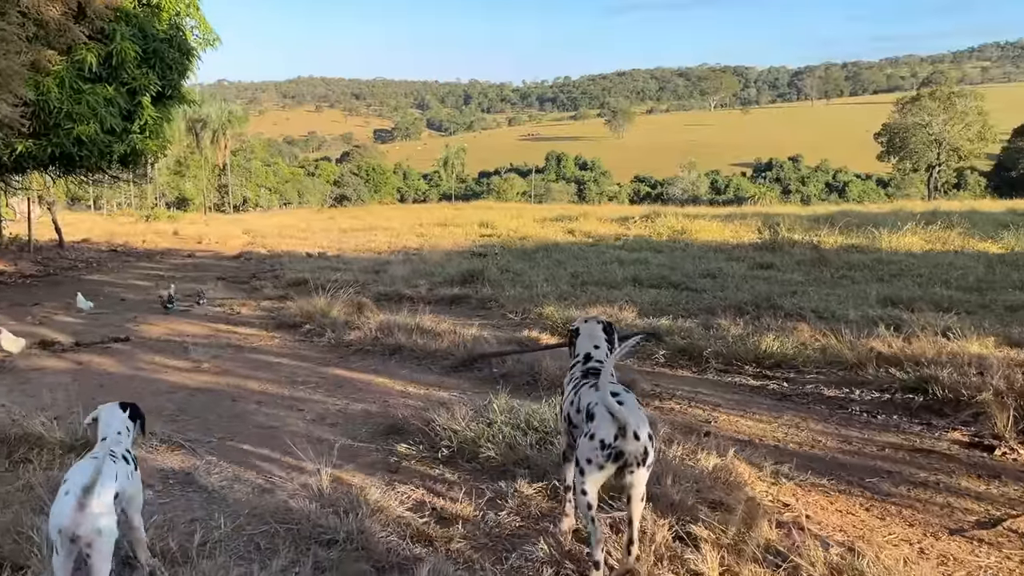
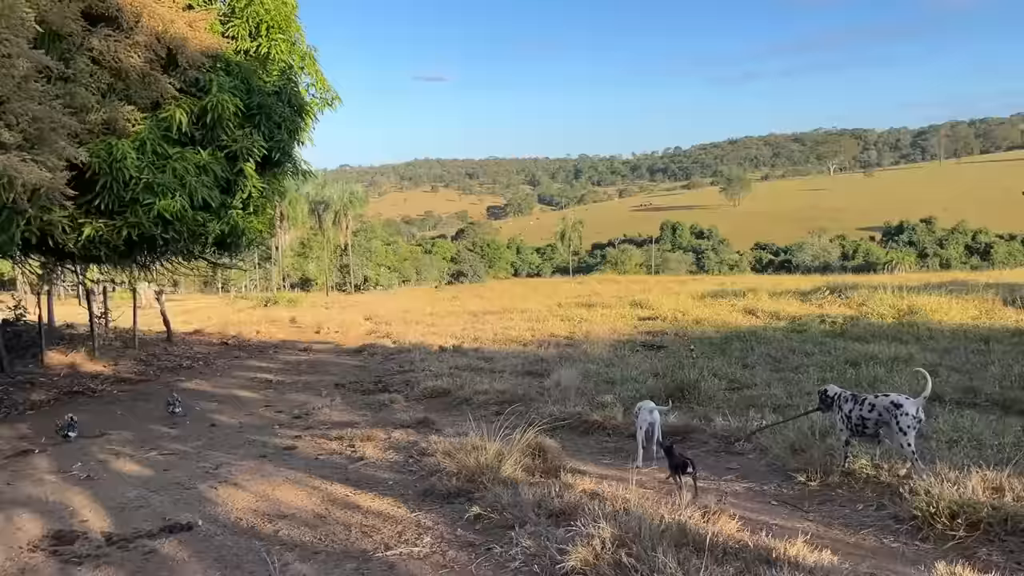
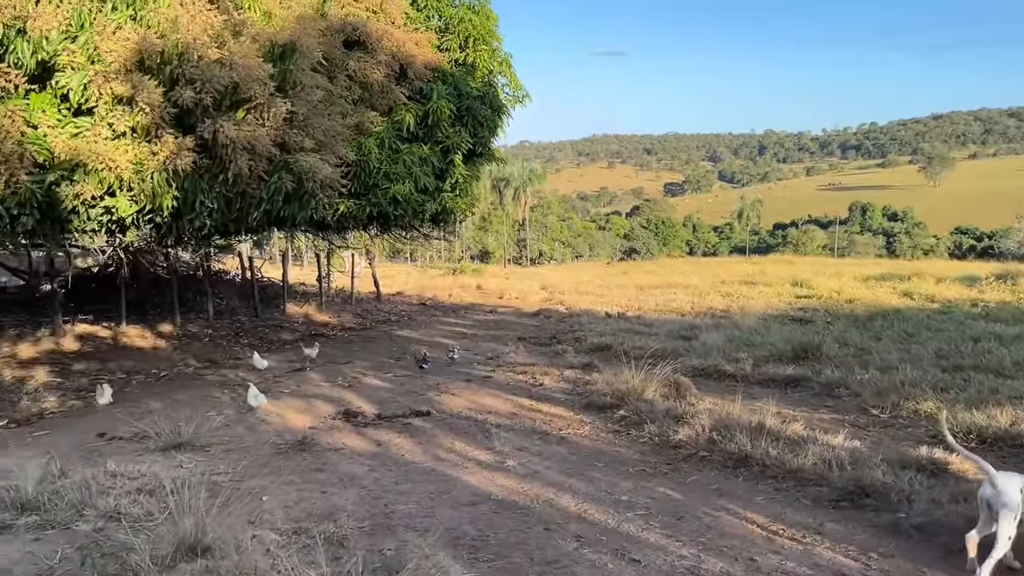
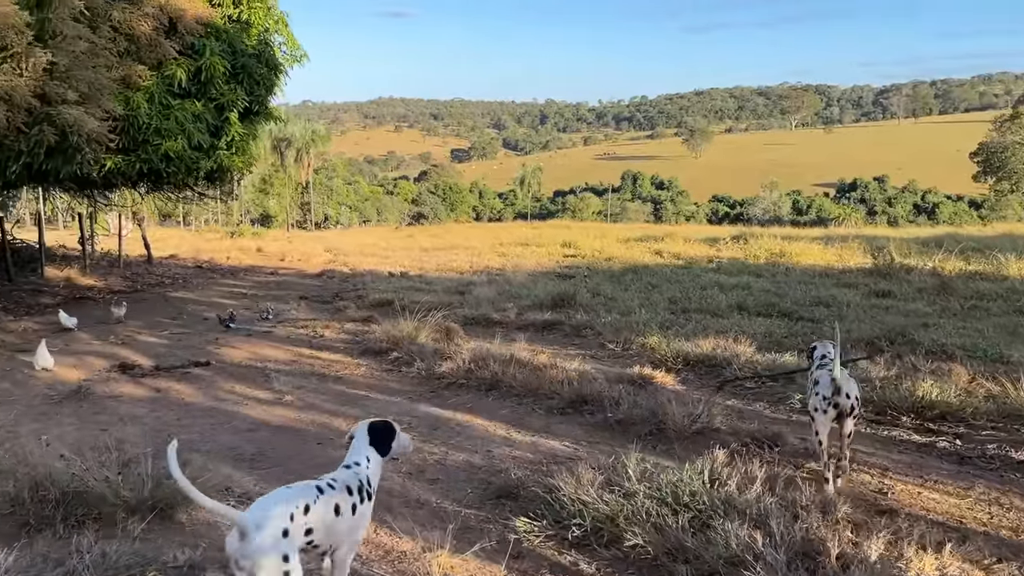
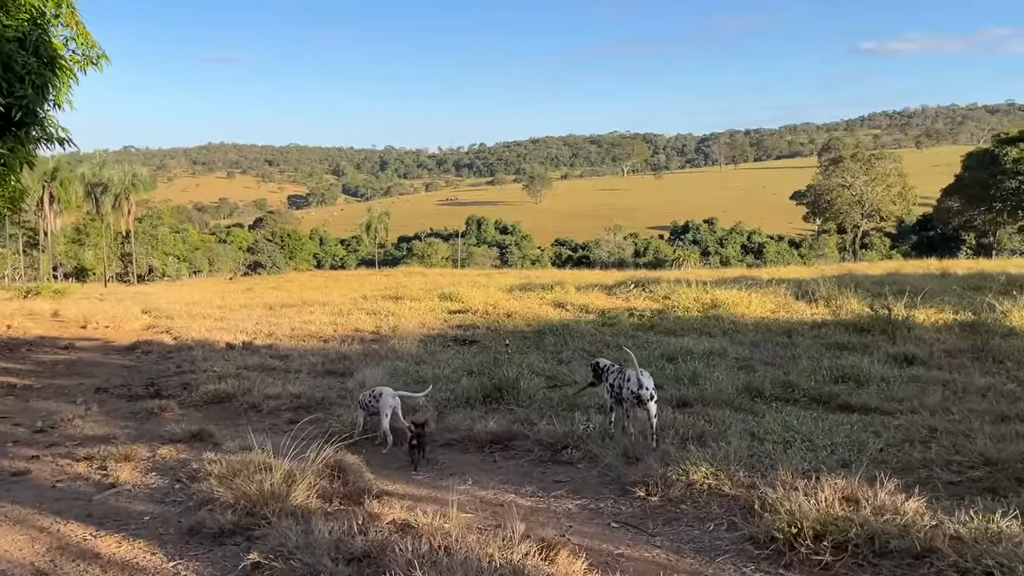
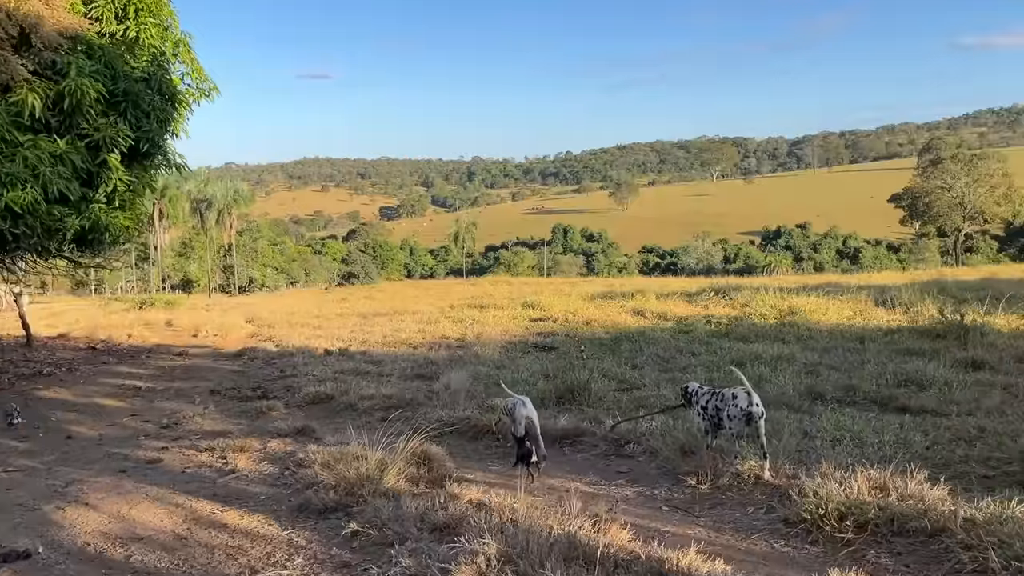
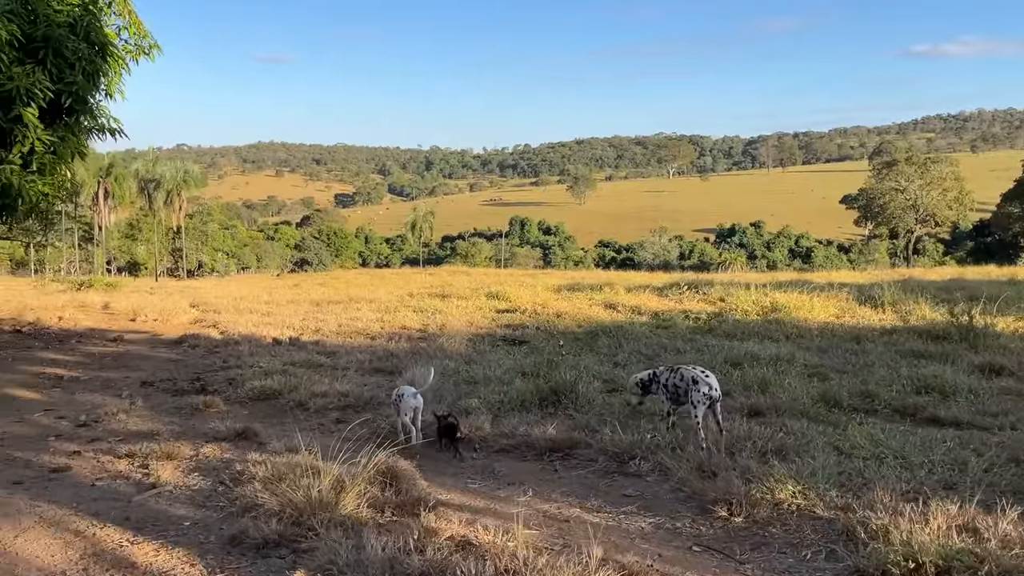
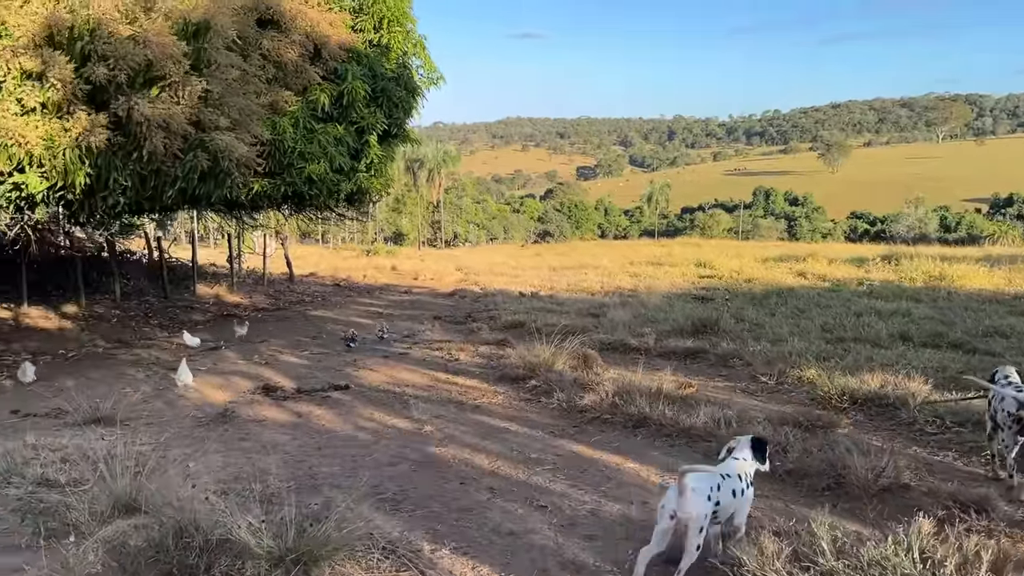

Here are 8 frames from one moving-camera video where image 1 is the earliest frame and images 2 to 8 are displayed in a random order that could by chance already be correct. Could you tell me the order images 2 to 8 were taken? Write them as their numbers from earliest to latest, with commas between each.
4, 8, 3, 2, 6, 5, 7
